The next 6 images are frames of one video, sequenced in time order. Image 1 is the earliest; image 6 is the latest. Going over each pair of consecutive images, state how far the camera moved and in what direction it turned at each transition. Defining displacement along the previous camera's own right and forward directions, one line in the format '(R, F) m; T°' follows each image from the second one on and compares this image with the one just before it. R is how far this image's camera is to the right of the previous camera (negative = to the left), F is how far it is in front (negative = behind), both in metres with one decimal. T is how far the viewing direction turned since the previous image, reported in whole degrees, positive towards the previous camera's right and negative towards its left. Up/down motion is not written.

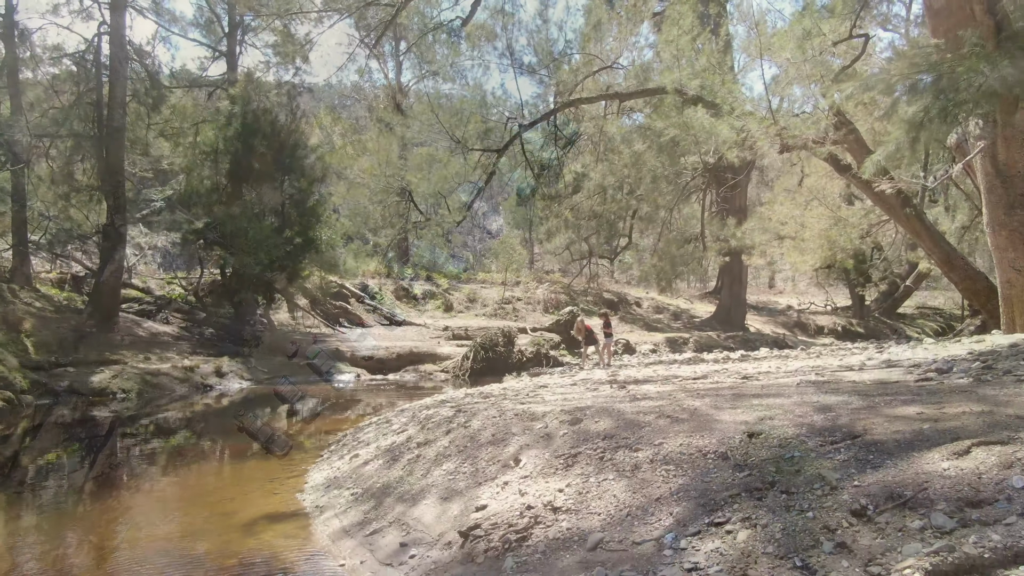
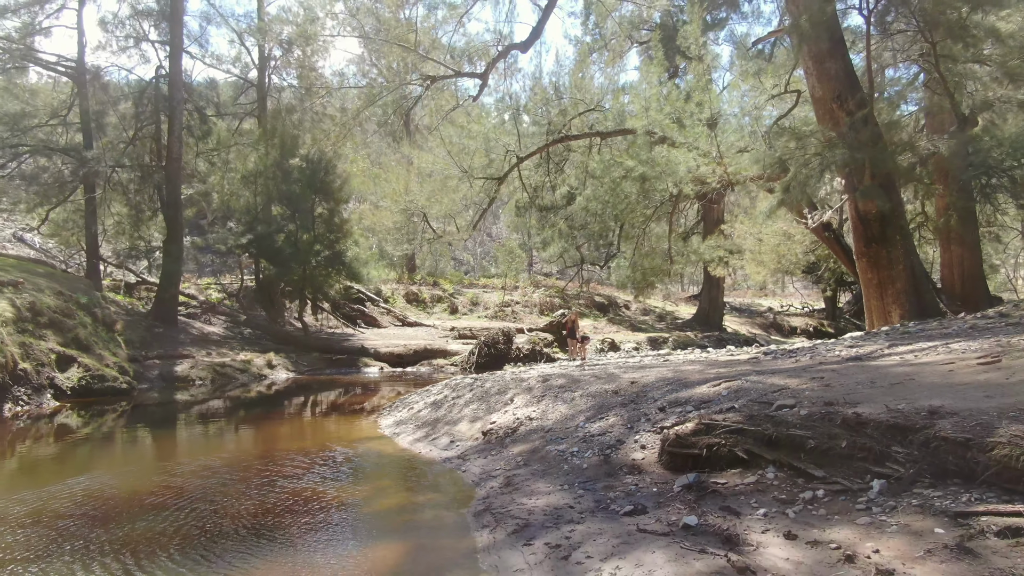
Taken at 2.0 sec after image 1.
(0.0, -2.2) m; 0°
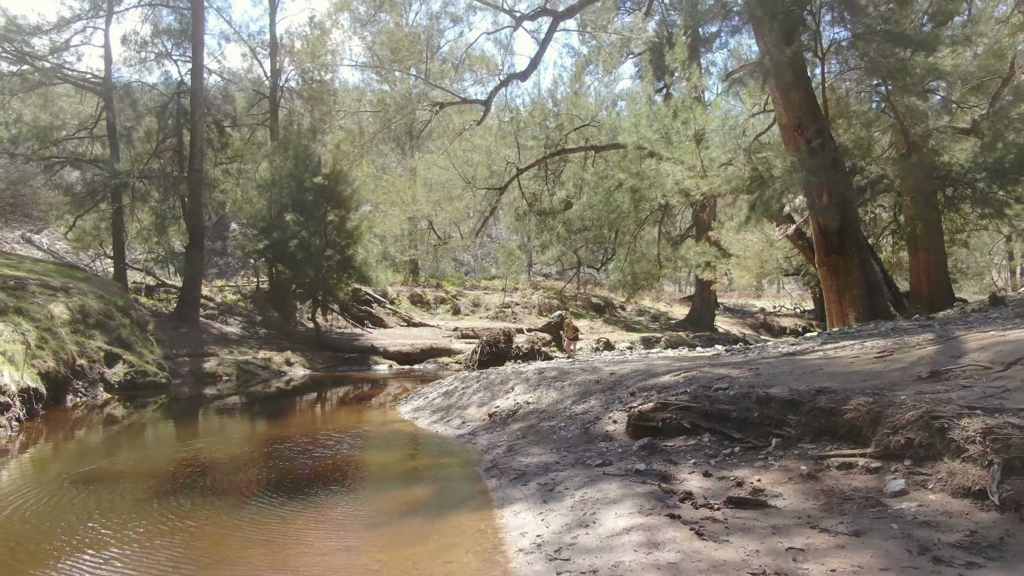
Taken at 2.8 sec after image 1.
(0.0, -1.0) m; 0°
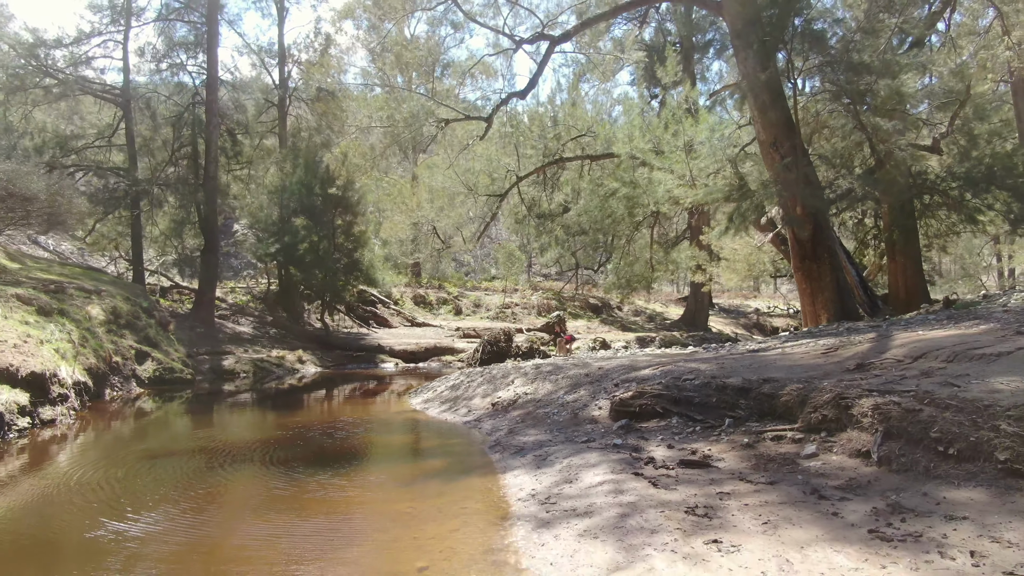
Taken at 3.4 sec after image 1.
(0.0, -0.8) m; 0°
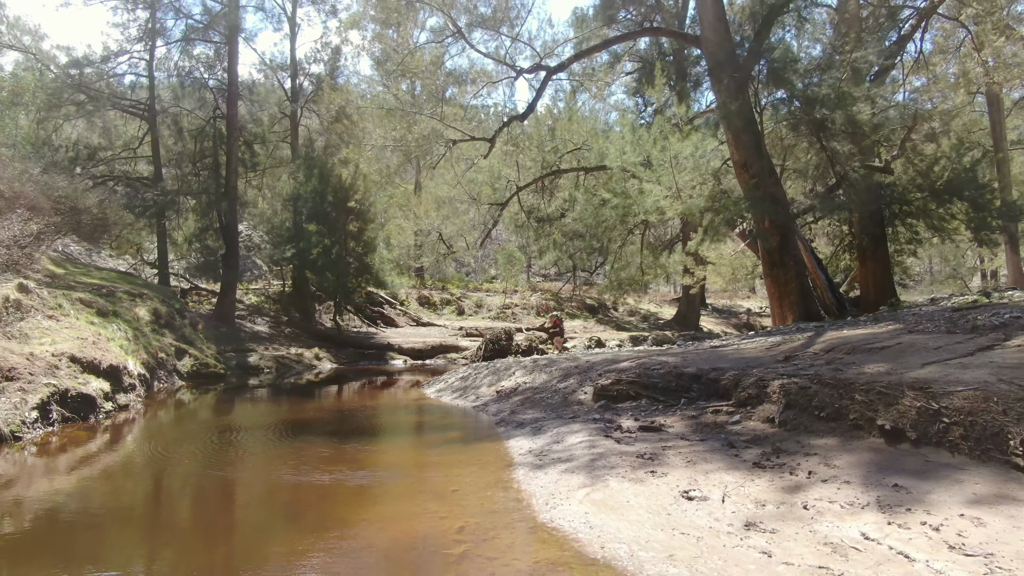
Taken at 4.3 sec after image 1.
(0.0, -1.2) m; 0°
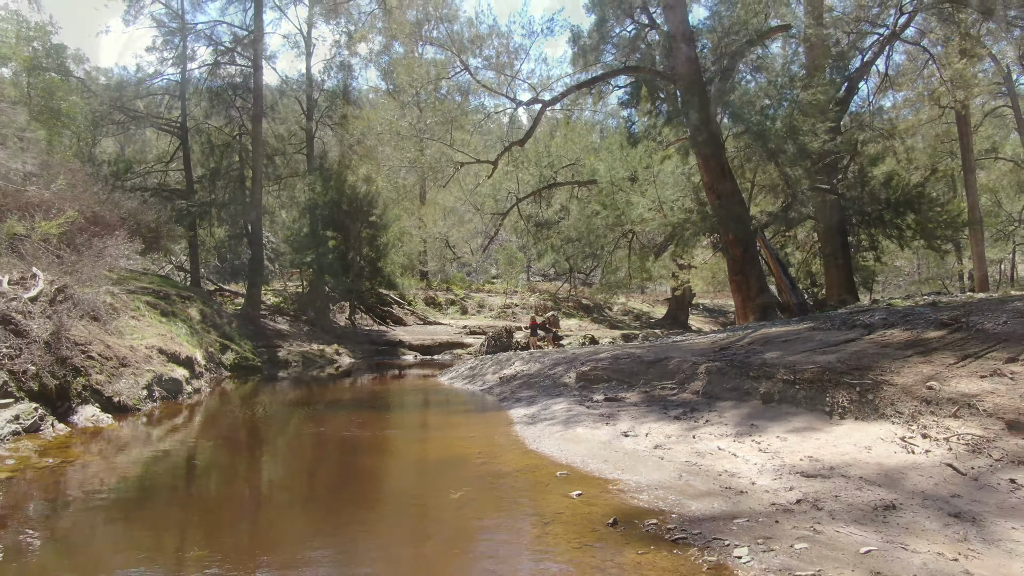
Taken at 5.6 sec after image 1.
(0.0, -1.7) m; 0°
